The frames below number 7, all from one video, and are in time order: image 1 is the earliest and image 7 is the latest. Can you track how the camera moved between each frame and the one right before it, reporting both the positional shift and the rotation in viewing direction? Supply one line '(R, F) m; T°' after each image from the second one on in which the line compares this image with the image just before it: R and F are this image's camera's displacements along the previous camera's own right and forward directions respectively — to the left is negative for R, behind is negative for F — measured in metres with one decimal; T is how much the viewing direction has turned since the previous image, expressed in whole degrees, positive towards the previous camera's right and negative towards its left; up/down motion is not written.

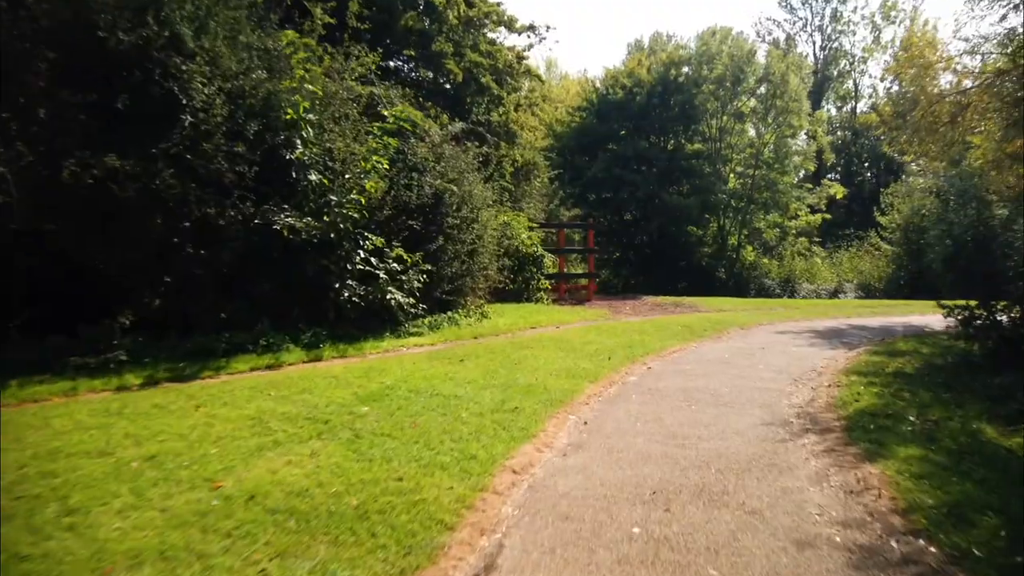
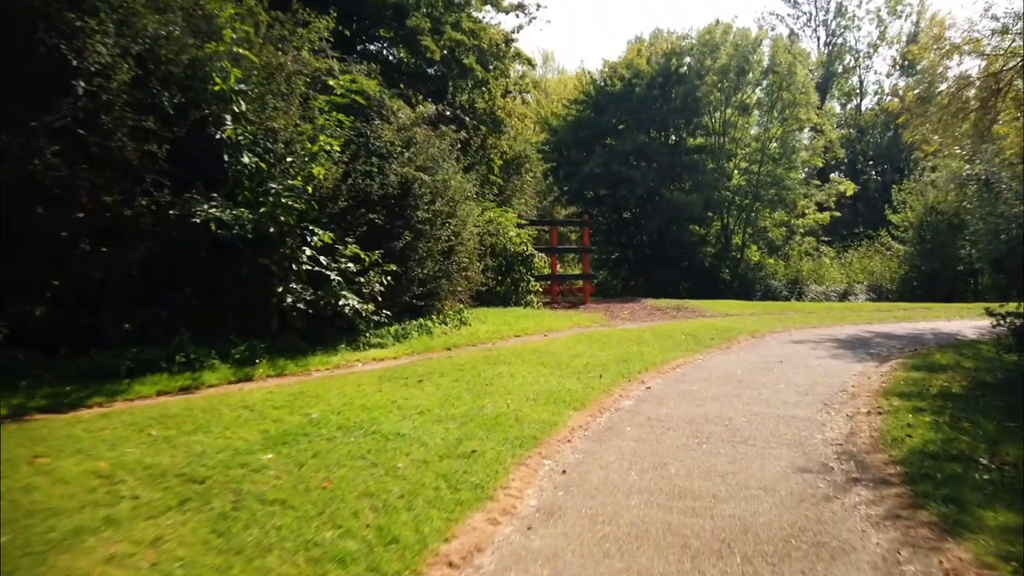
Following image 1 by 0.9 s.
(+0.4, +1.9) m; 0°
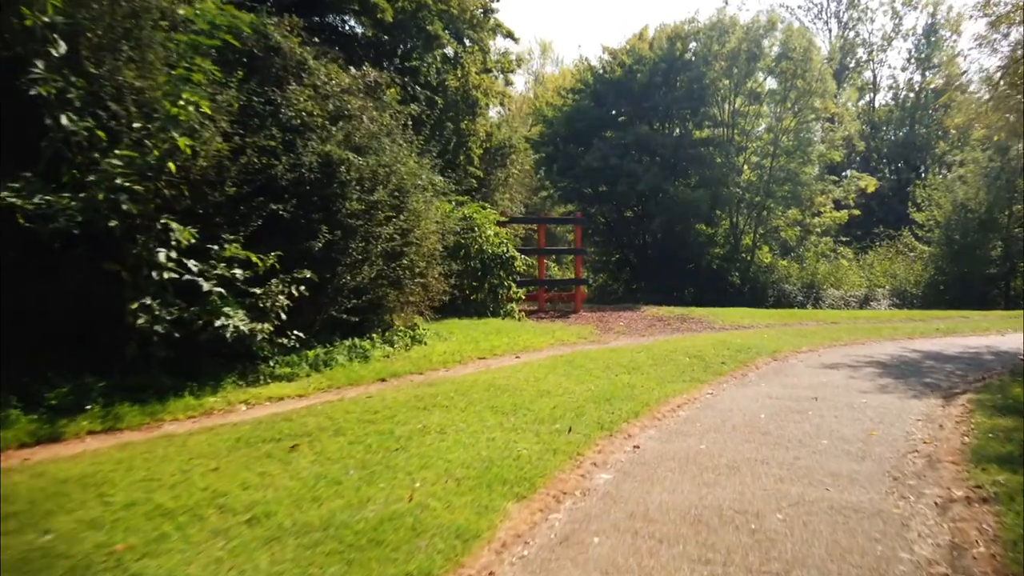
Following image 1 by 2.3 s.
(+0.7, +2.9) m; 0°
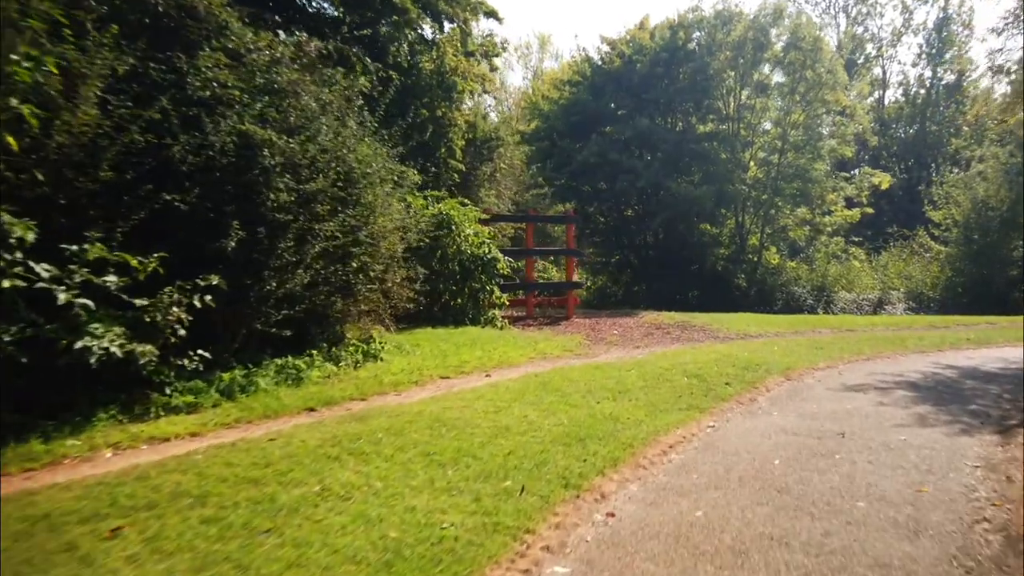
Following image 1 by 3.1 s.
(+0.5, +1.8) m; 0°
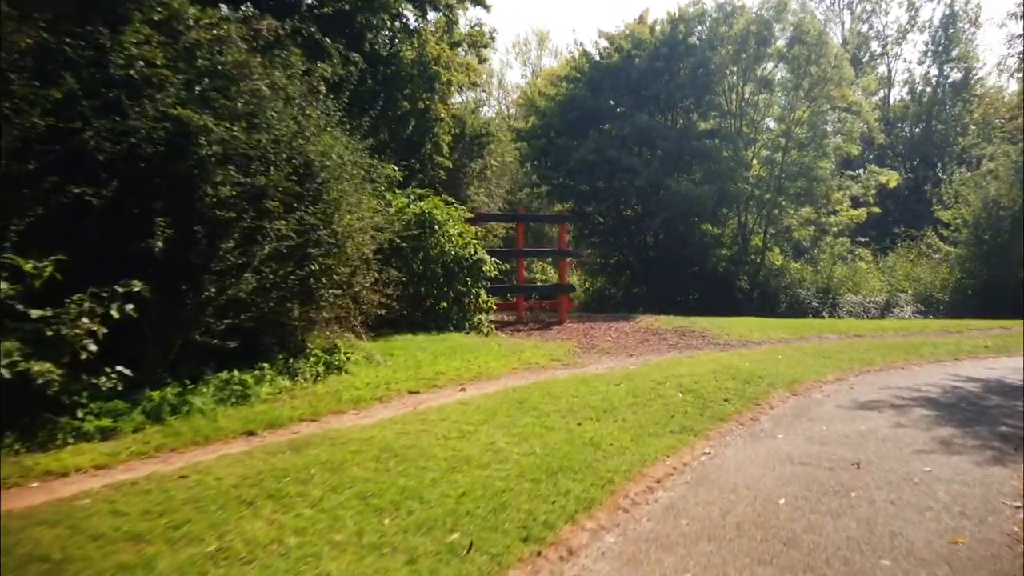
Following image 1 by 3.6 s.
(+0.3, +1.0) m; 0°
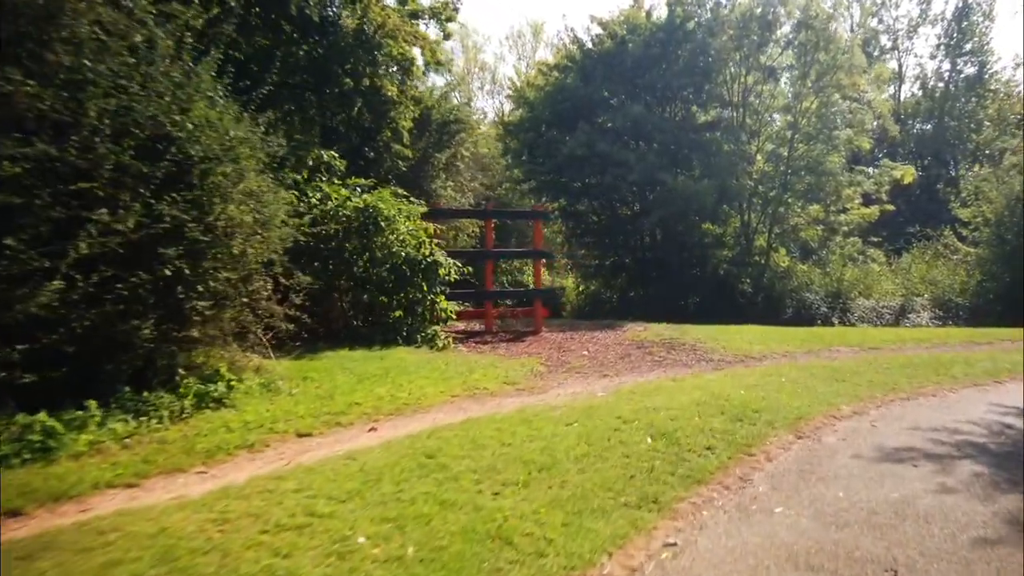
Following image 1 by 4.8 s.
(+0.8, +2.2) m; 0°
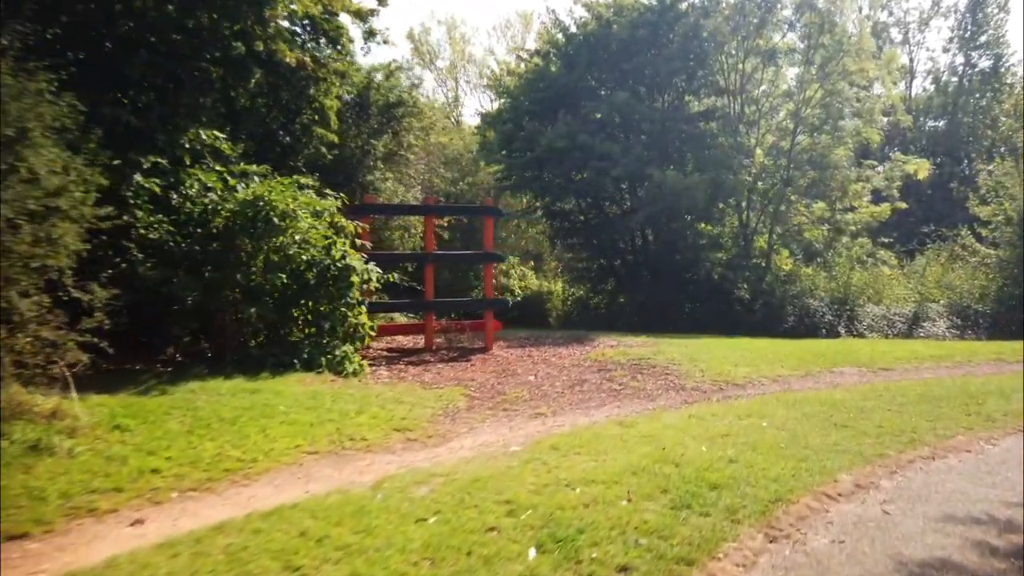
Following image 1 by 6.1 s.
(+1.1, +2.5) m; -1°
